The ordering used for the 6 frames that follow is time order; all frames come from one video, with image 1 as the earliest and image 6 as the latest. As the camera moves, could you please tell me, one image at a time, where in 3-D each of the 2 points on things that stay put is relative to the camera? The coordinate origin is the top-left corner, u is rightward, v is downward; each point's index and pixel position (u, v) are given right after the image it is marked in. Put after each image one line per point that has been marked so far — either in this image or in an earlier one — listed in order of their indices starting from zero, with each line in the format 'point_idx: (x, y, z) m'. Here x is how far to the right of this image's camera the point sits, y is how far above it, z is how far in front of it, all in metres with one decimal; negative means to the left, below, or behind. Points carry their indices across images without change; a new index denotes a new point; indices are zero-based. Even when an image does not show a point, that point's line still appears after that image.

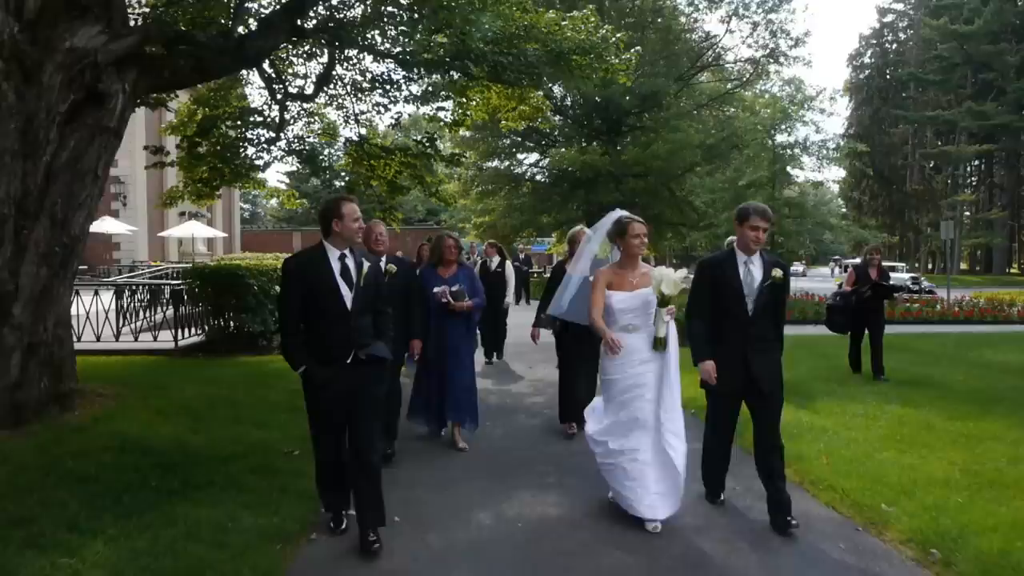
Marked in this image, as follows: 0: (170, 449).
0: (-2.8, -1.3, +6.5) m
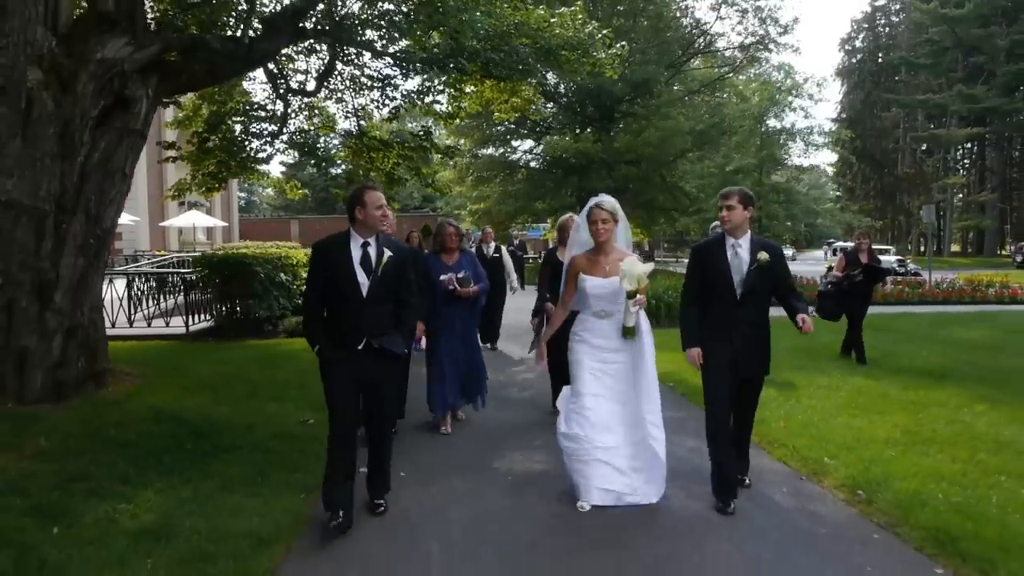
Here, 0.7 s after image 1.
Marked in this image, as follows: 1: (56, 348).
0: (-2.9, -1.2, +7.3) m
1: (-4.4, -0.6, +7.6) m
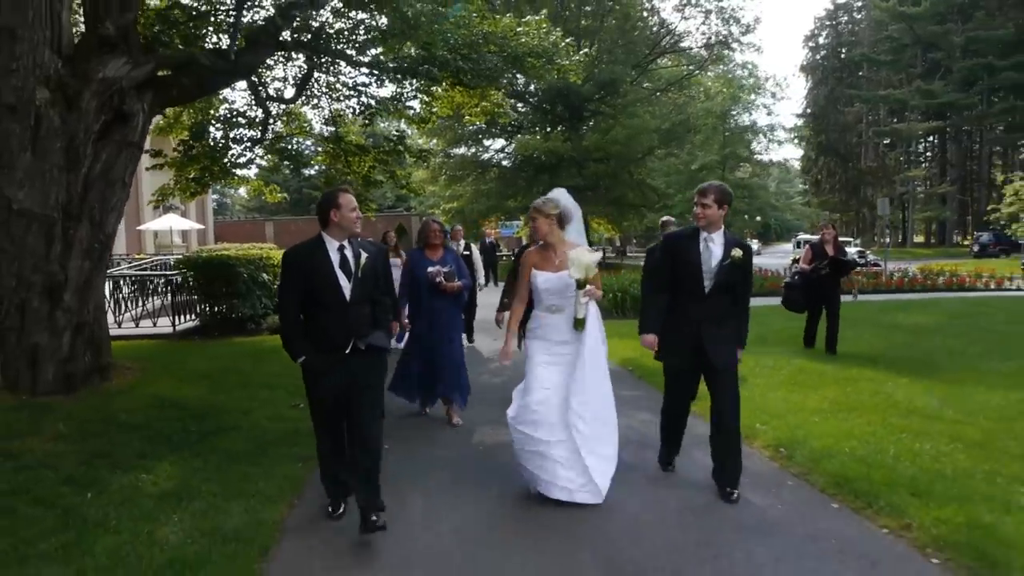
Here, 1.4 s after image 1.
0: (-3.2, -1.2, +8.1) m
1: (-4.7, -0.6, +8.3) m
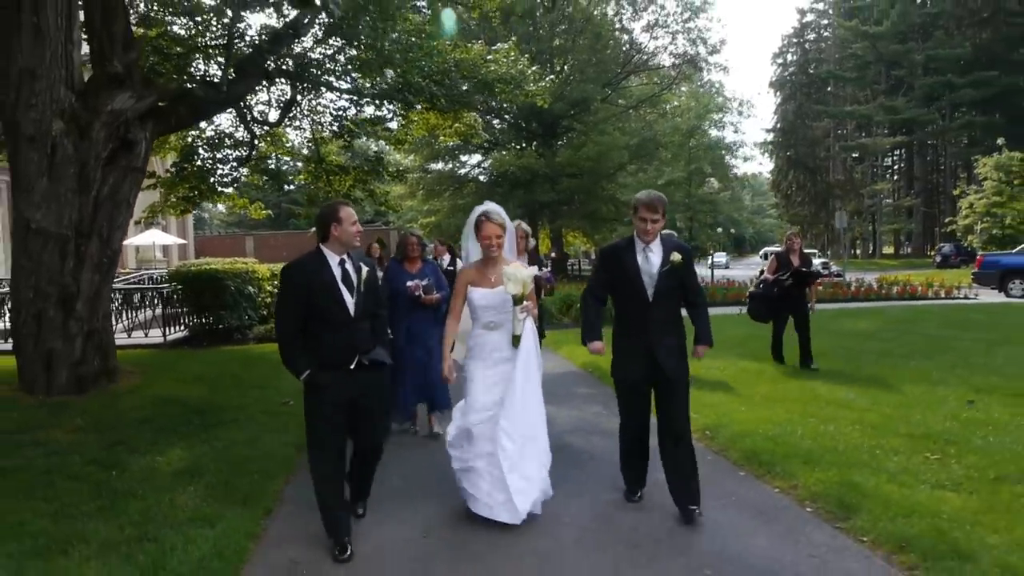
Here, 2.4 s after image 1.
0: (-3.5, -1.3, +9.0) m
1: (-5.0, -0.7, +9.2) m
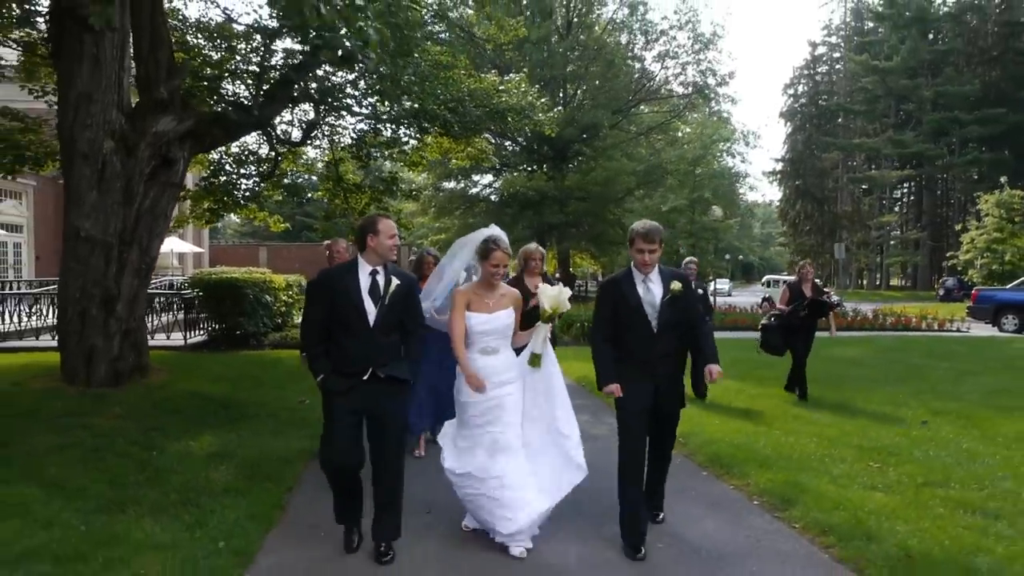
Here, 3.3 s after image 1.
0: (-3.6, -1.4, +9.9) m
1: (-5.1, -0.7, +10.2) m
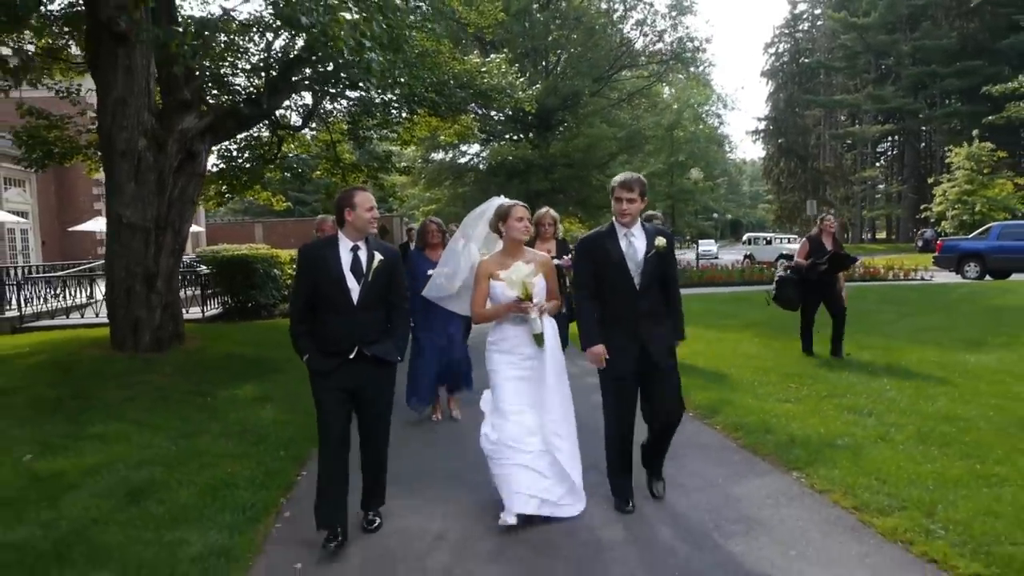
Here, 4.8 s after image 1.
0: (-3.8, -1.0, +11.5) m
1: (-5.3, -0.4, +11.8) m
